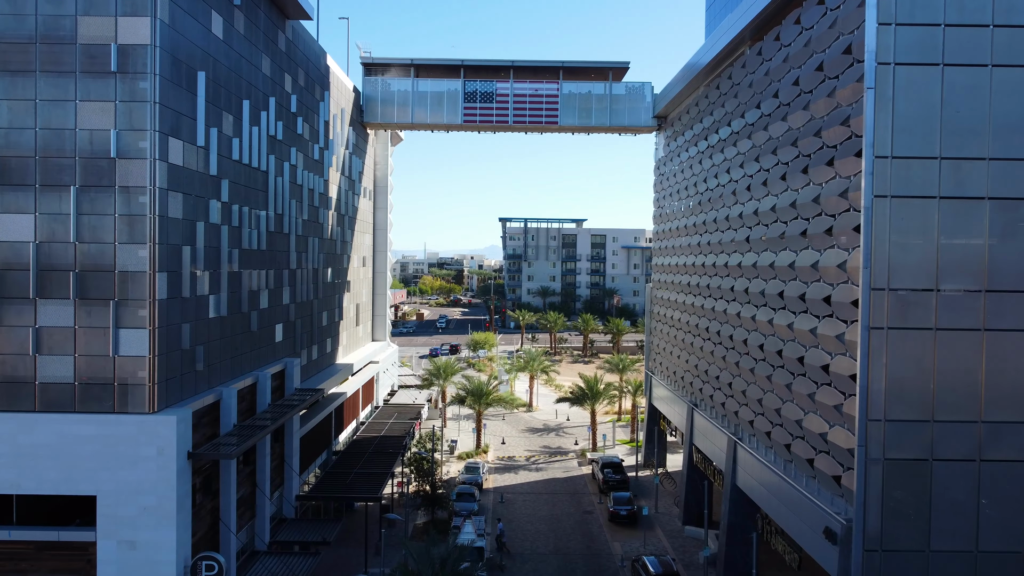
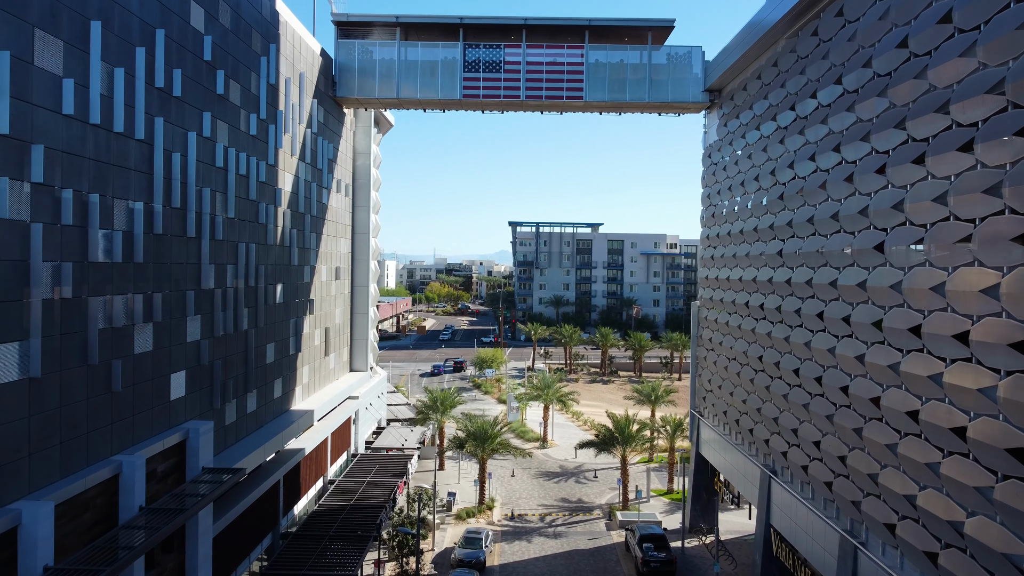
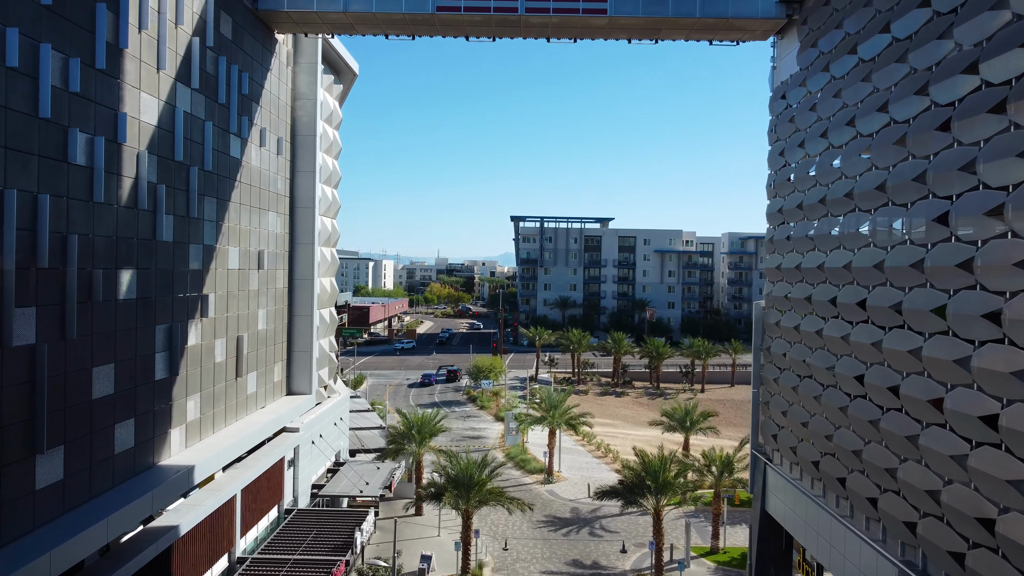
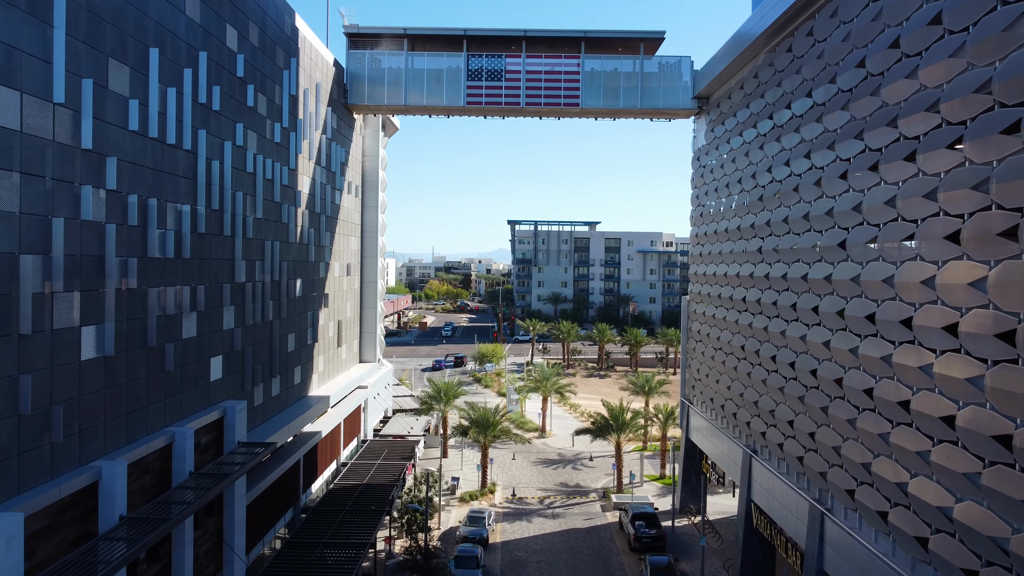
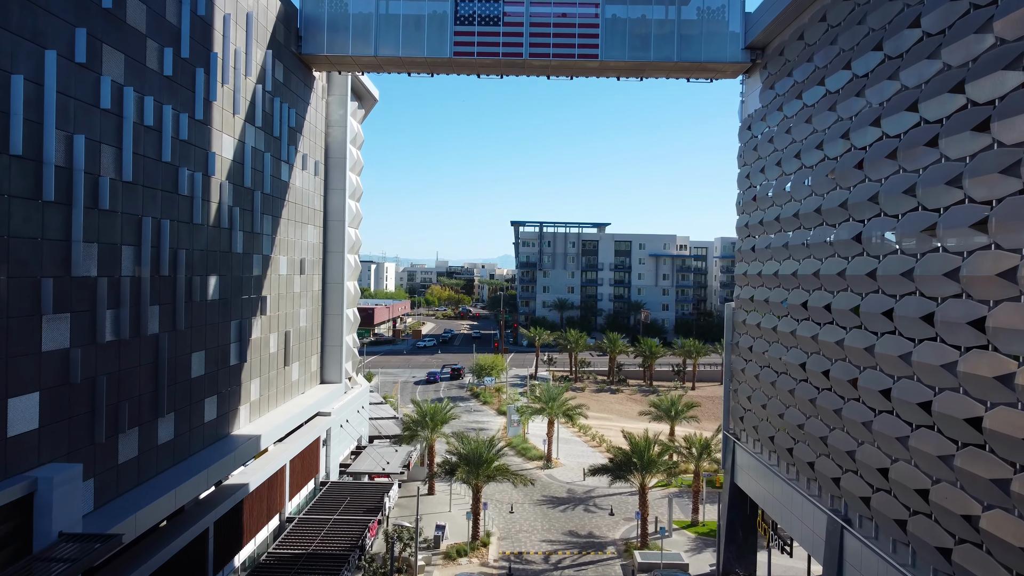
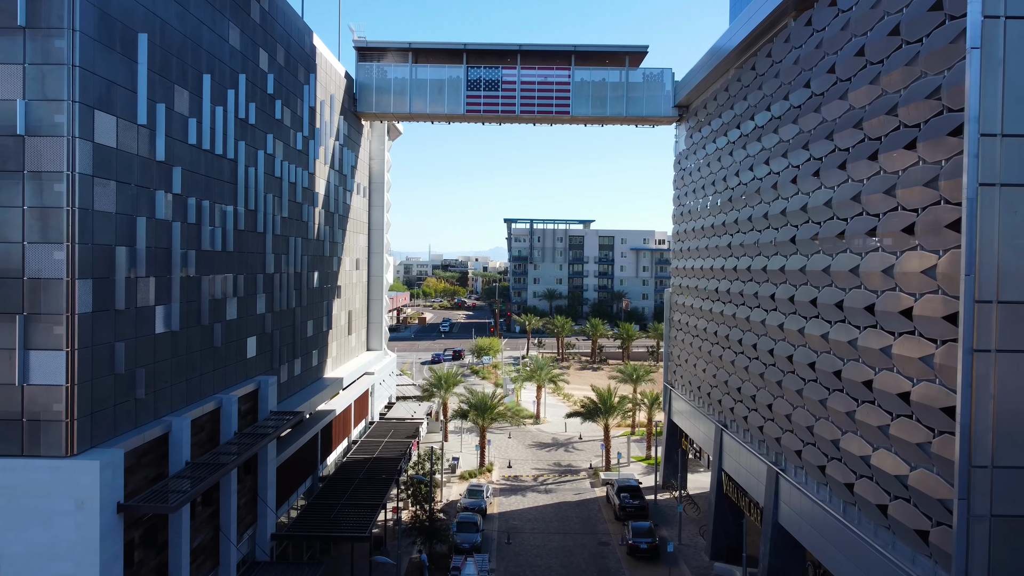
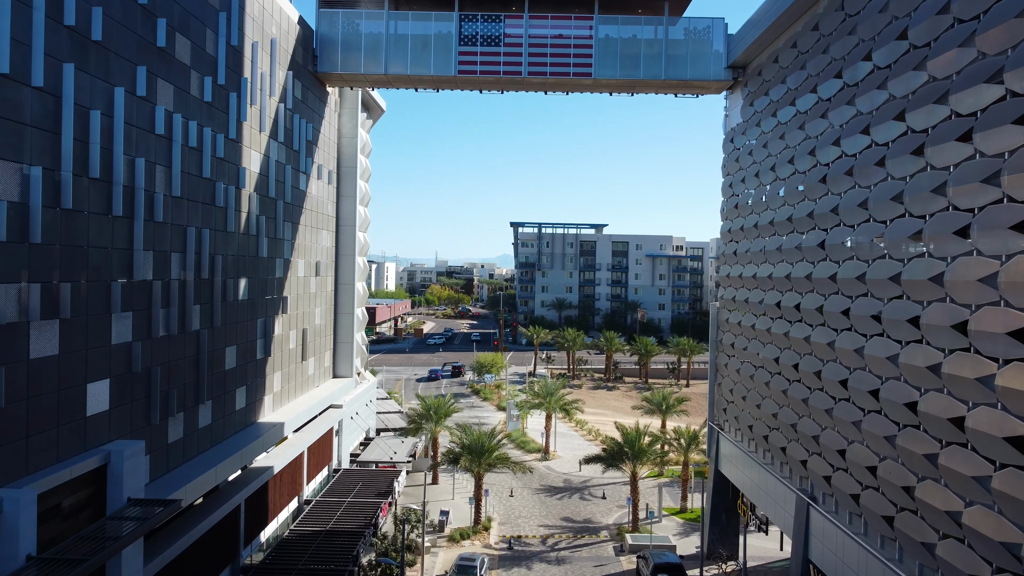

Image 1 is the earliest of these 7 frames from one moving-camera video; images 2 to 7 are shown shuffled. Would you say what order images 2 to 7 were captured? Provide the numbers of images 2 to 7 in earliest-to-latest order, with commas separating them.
6, 4, 2, 7, 5, 3
